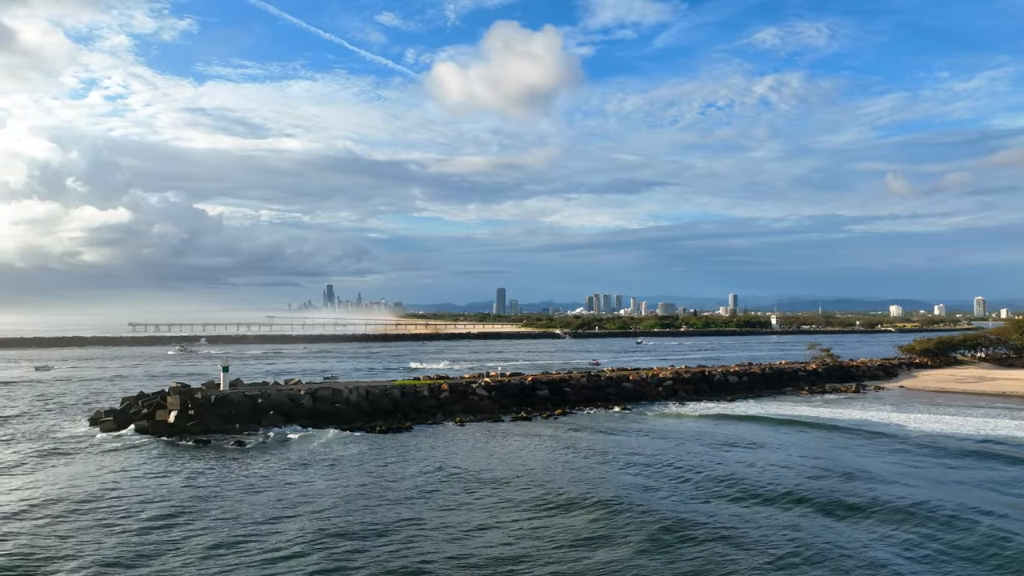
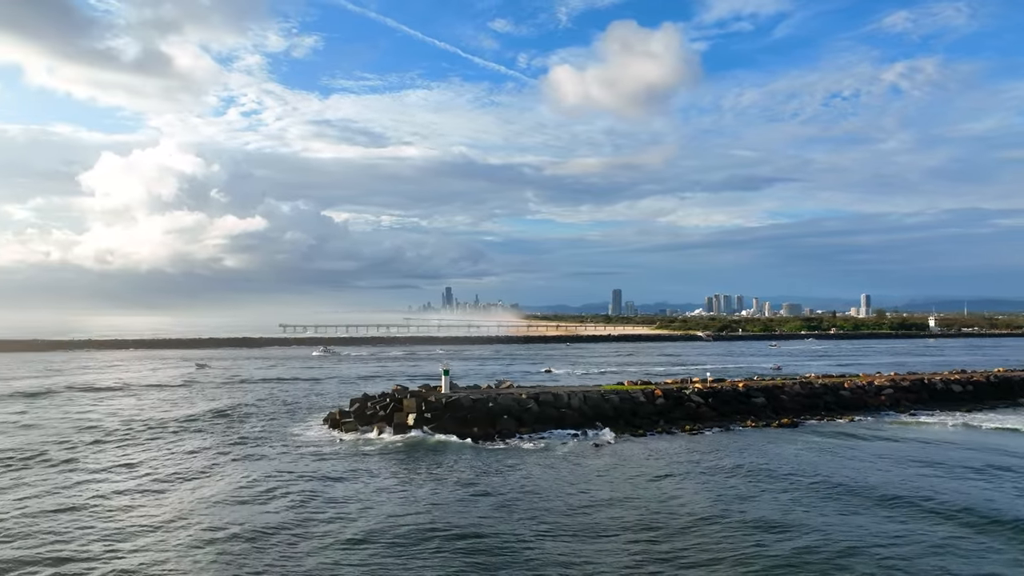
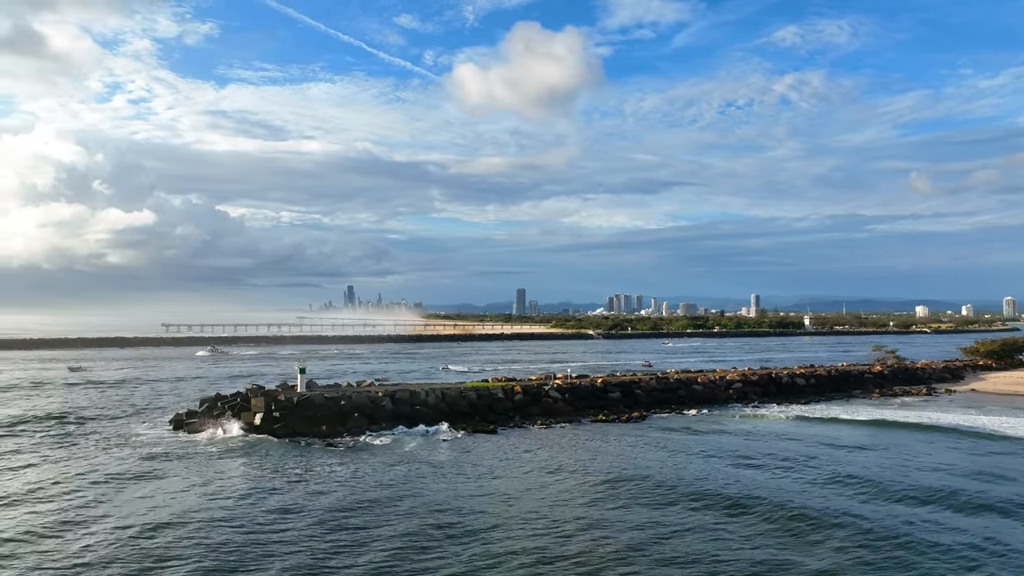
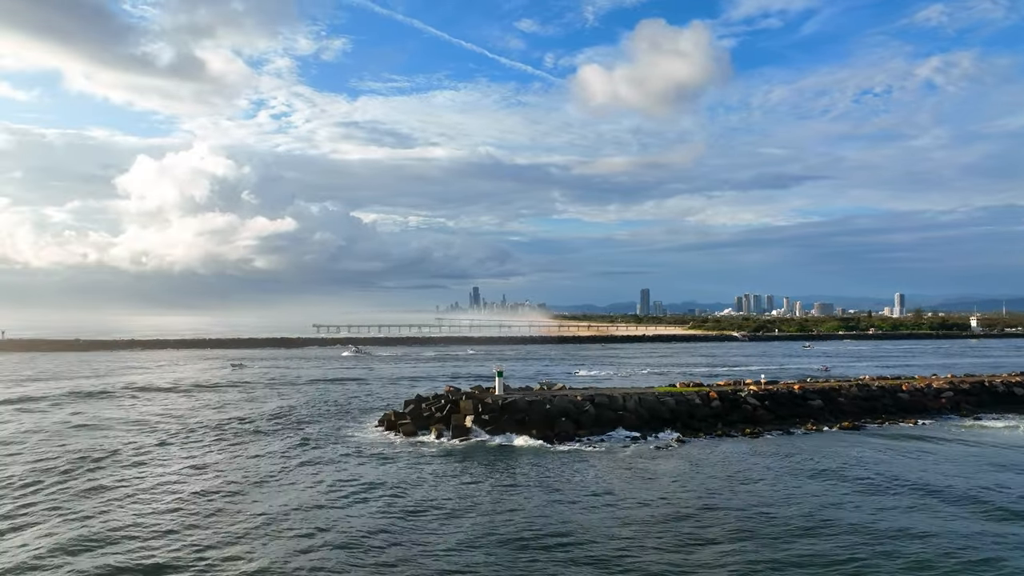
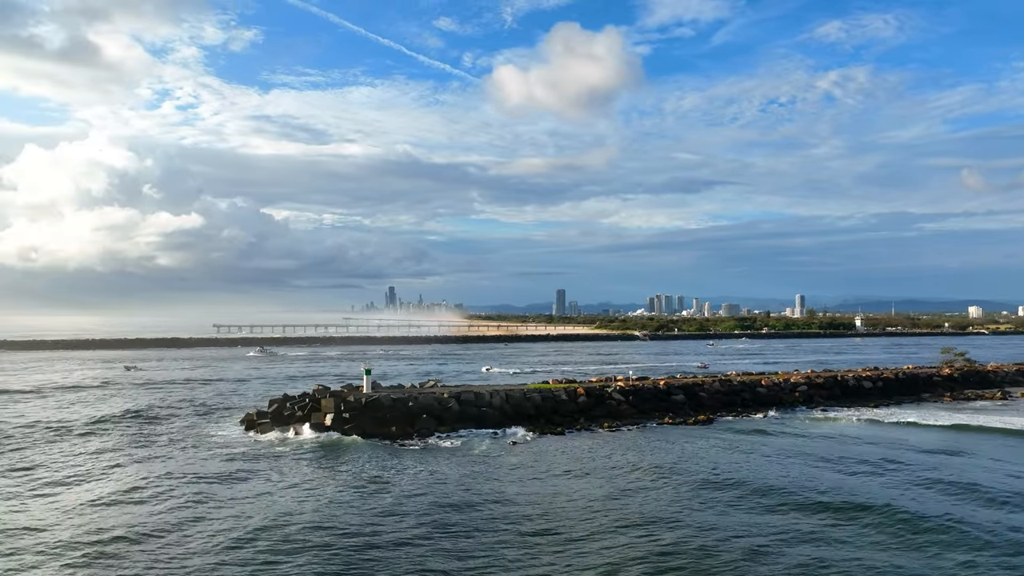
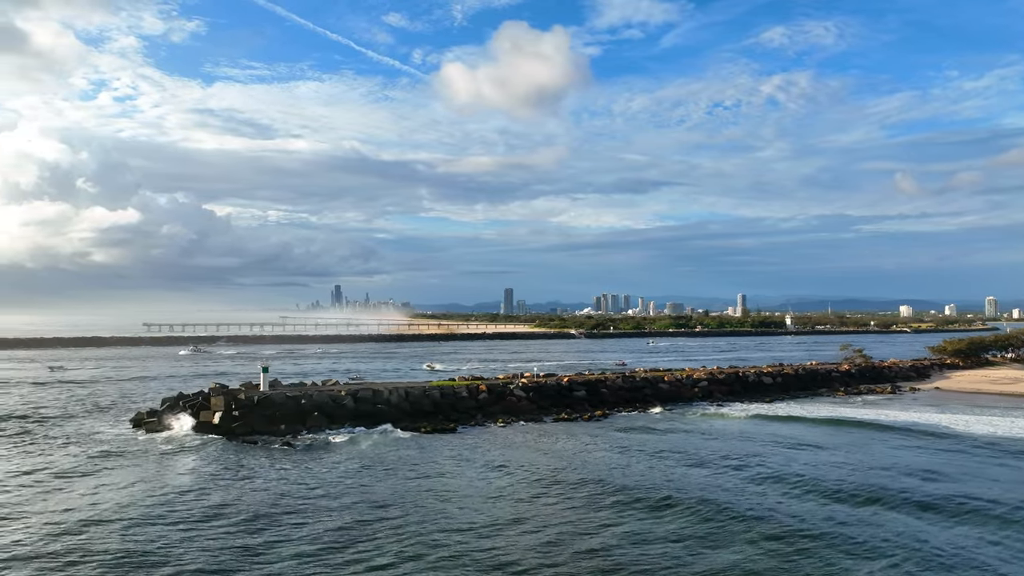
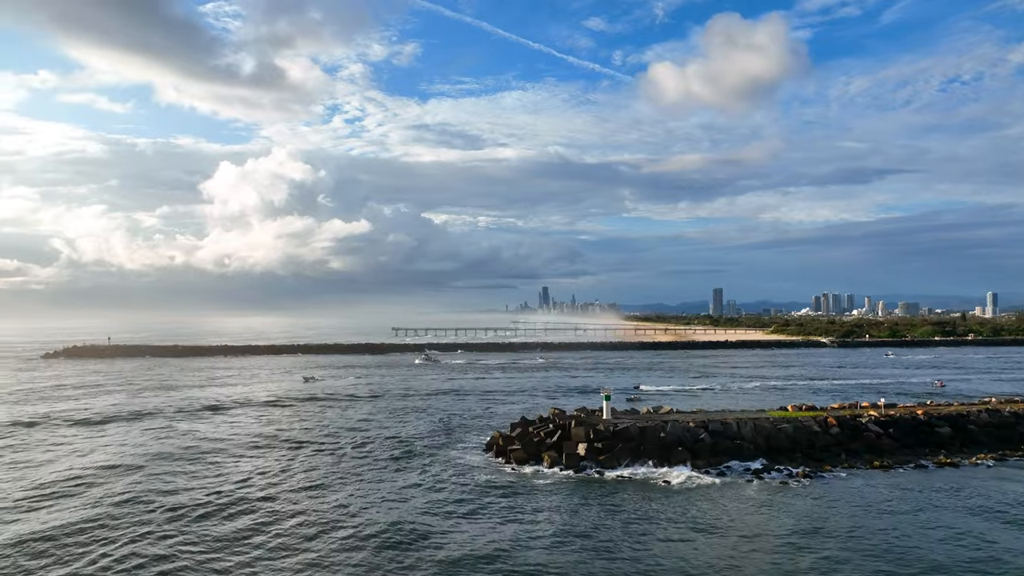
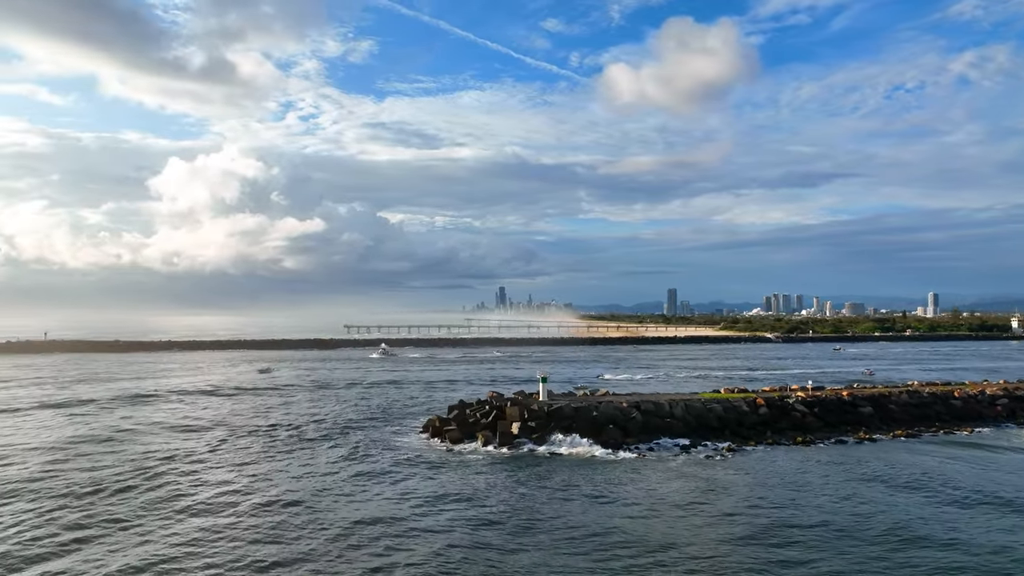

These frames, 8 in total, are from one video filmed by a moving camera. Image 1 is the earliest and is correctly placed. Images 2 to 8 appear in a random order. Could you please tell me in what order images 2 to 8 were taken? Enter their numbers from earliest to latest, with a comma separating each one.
6, 3, 5, 2, 4, 8, 7
